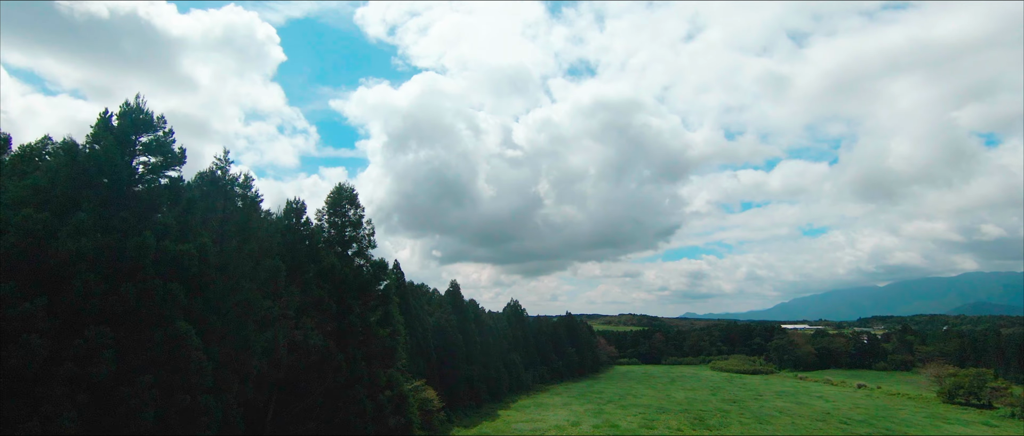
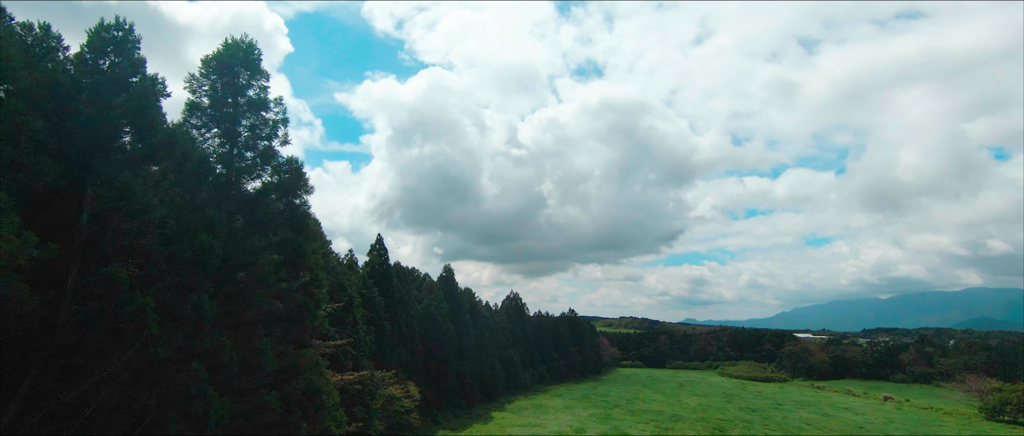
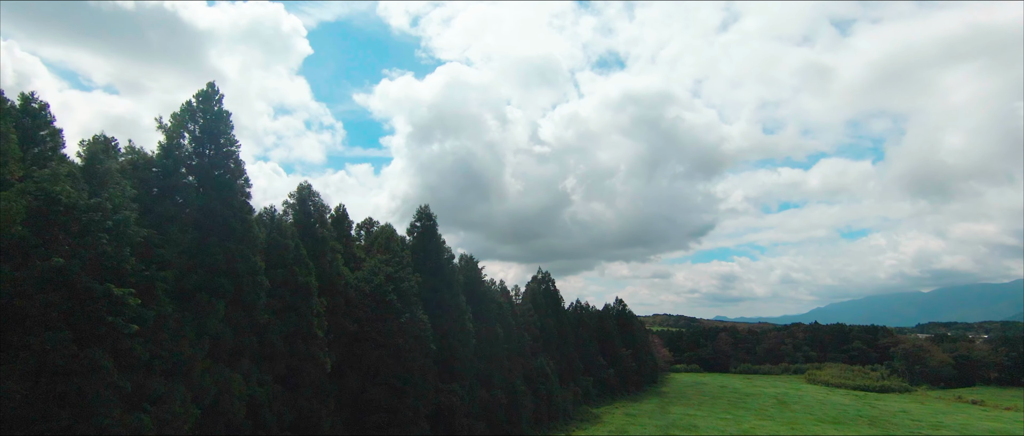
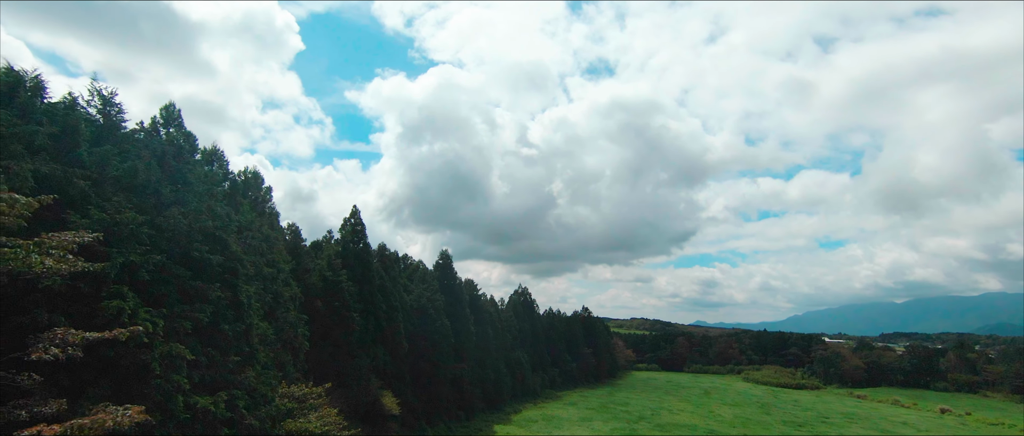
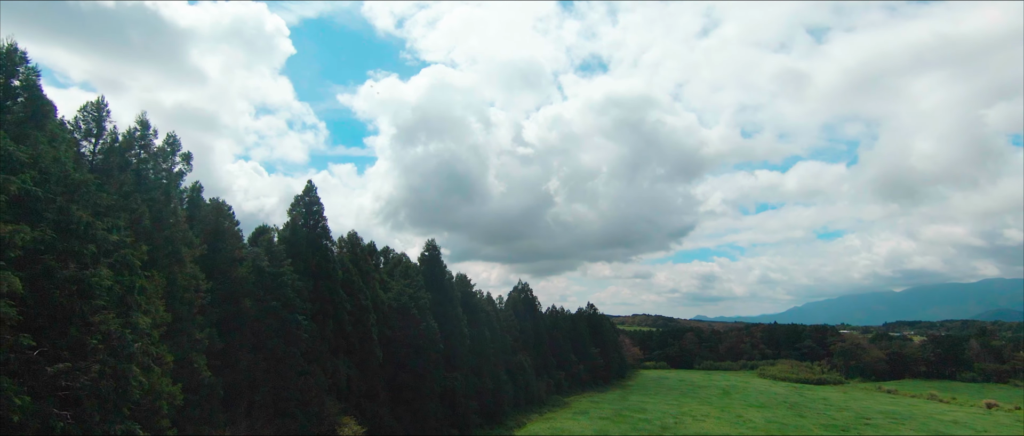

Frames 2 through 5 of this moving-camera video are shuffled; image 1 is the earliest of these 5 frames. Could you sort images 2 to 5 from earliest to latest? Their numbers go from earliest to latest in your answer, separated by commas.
2, 4, 5, 3
